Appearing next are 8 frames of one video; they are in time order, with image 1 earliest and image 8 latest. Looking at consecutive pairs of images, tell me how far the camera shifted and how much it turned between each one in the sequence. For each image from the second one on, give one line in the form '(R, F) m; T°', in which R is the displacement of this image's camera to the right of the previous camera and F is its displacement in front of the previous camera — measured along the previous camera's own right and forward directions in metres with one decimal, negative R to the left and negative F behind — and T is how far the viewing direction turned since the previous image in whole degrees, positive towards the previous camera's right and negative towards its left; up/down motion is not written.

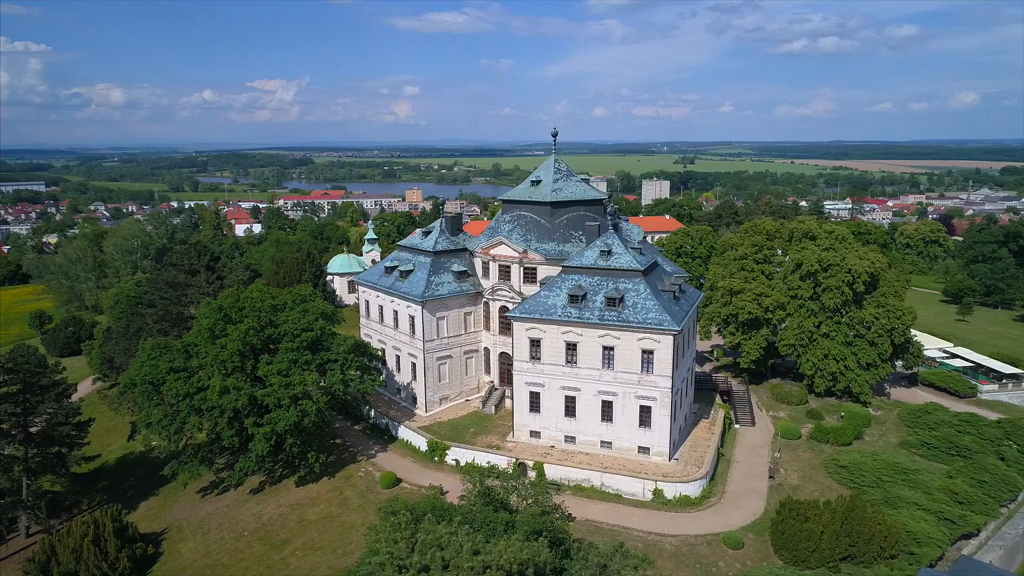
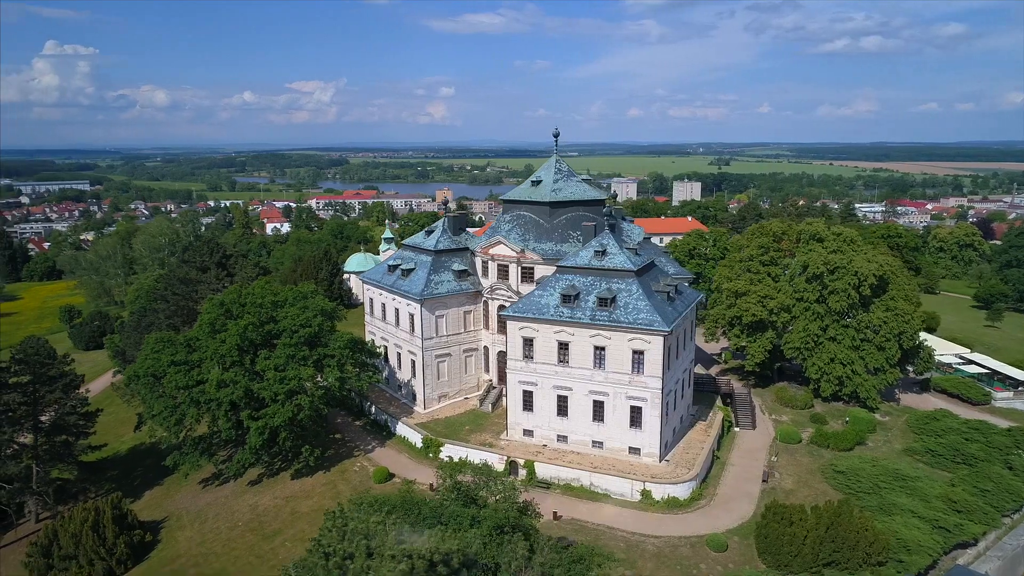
(+2.0, -0.2) m; -2°
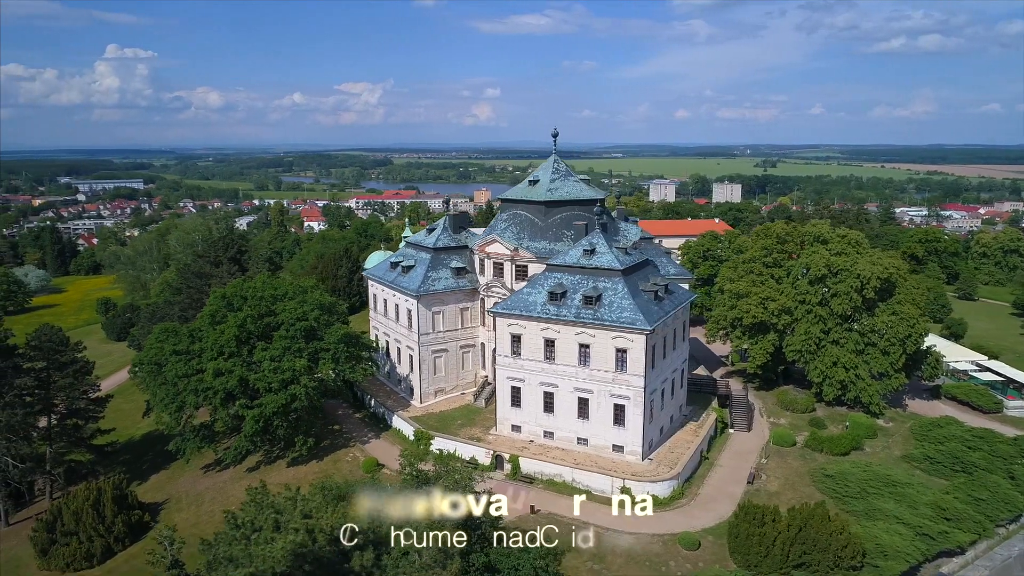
(+2.8, -0.5) m; -3°
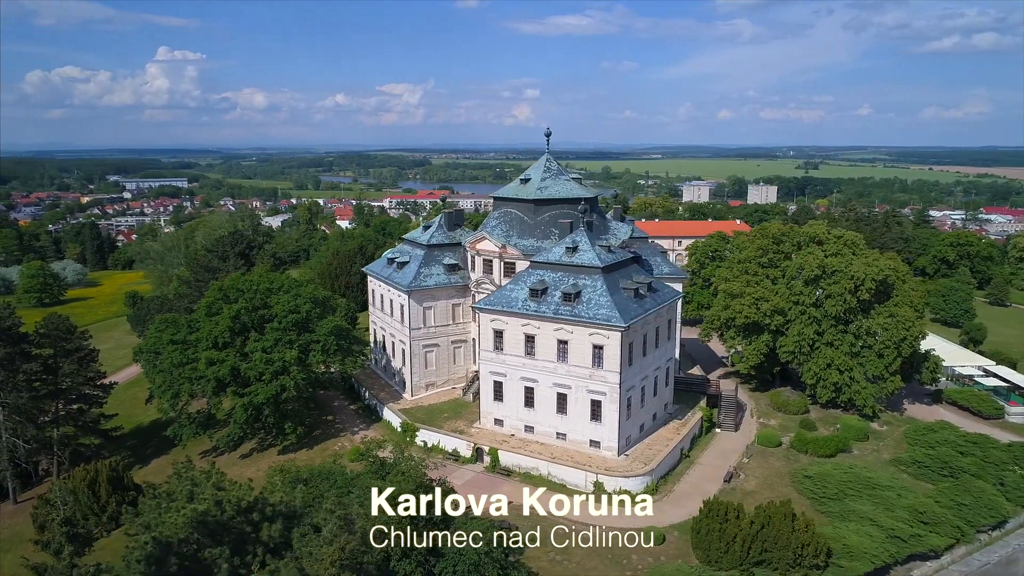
(+2.9, -0.6) m; -3°
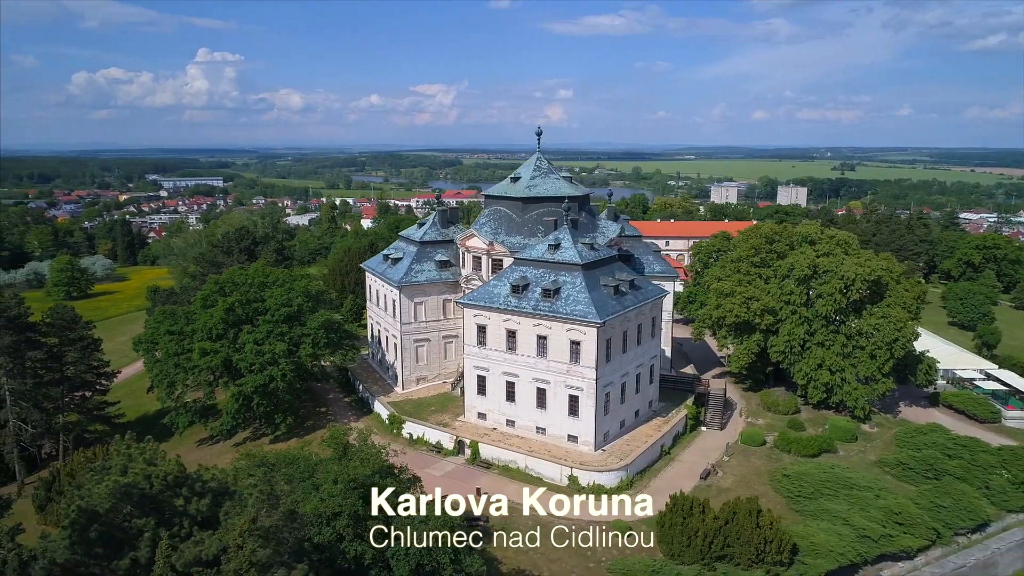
(+2.7, -0.6) m; -2°
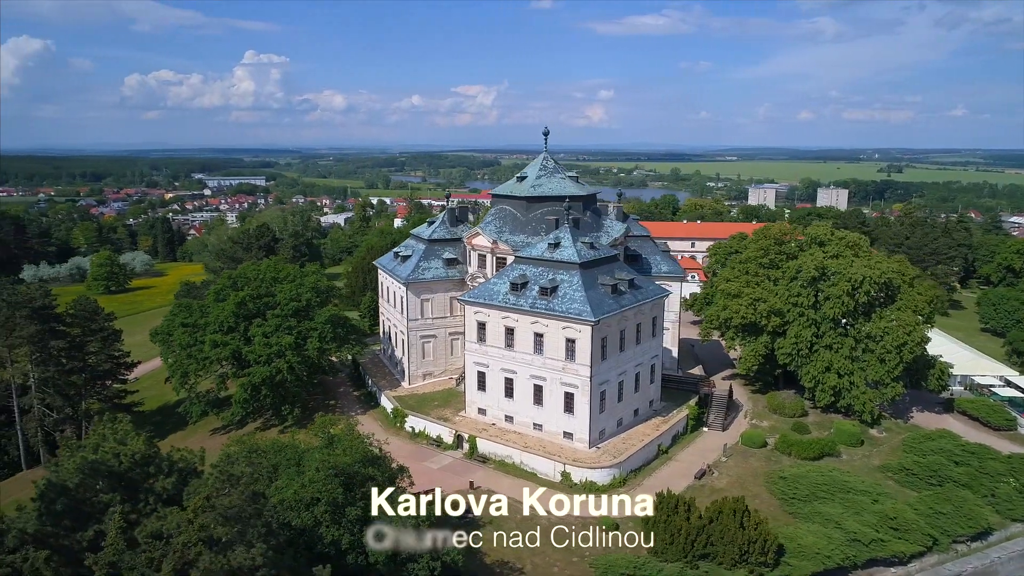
(+2.1, -0.5) m; -3°
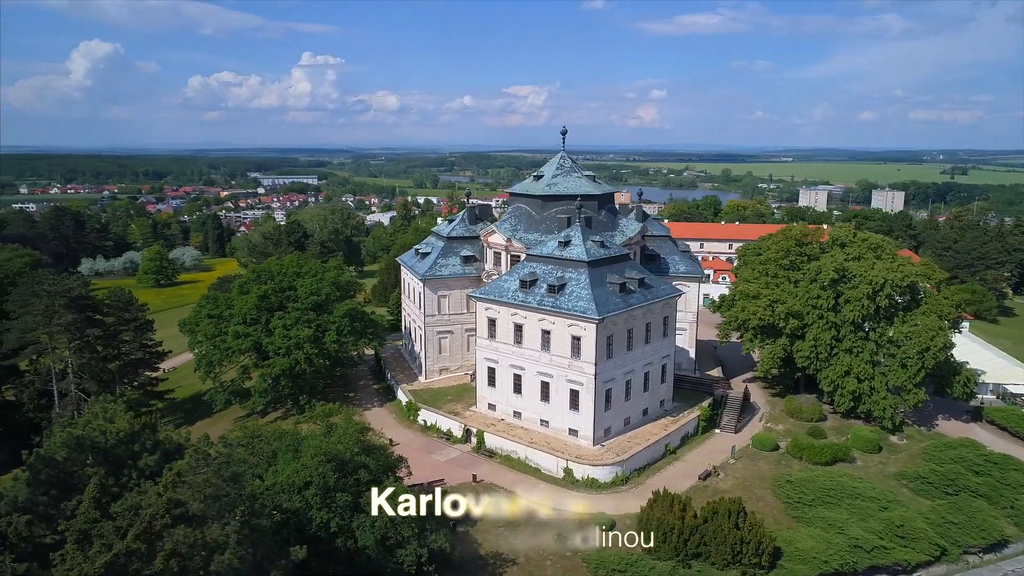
(+2.1, -0.5) m; -4°
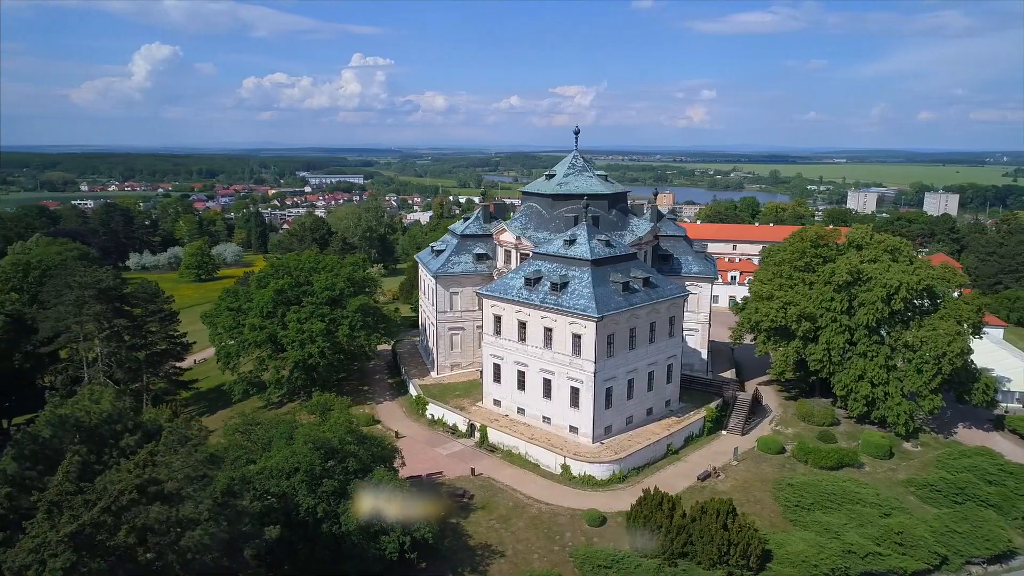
(+2.1, -0.5) m; -3°
